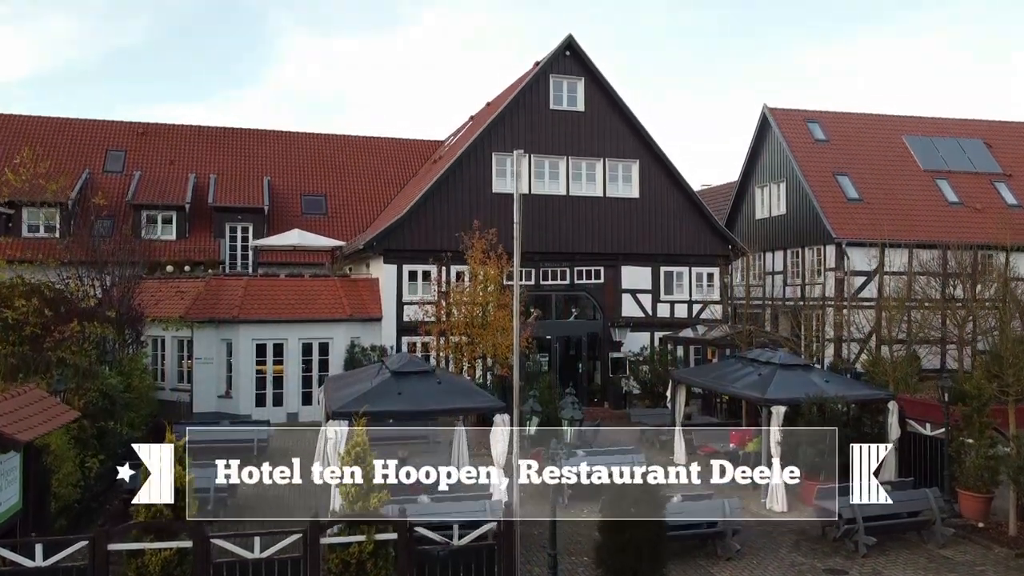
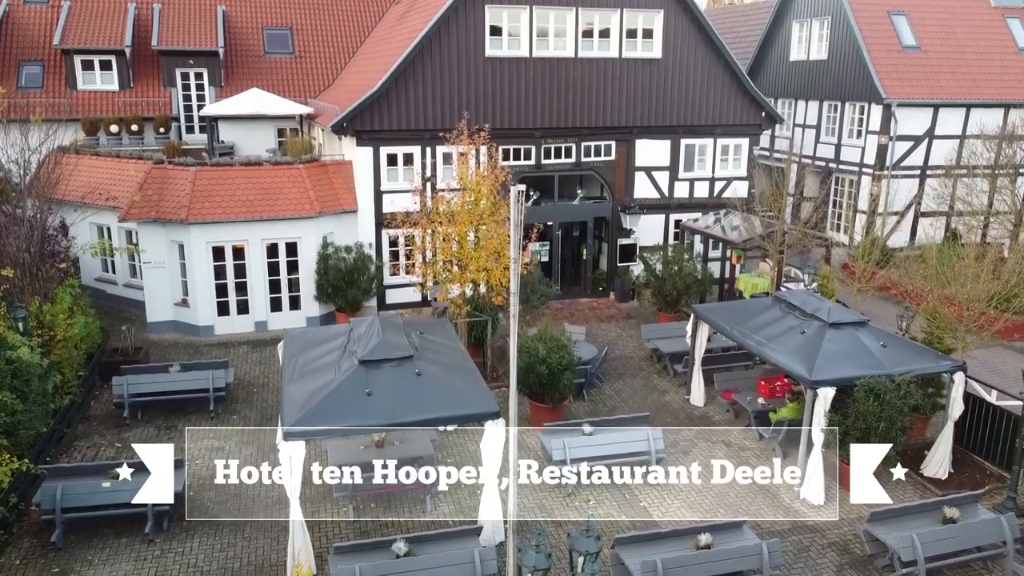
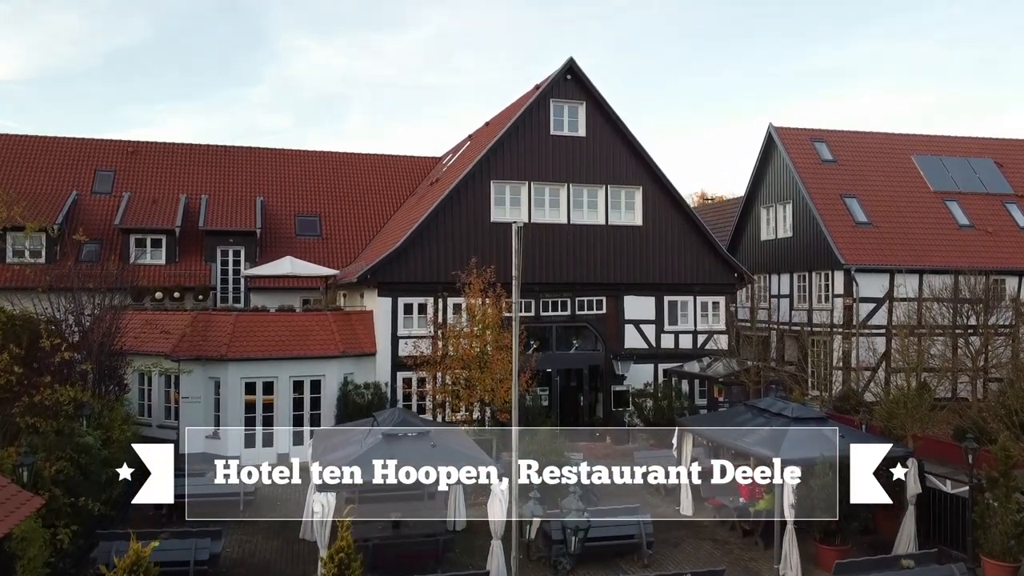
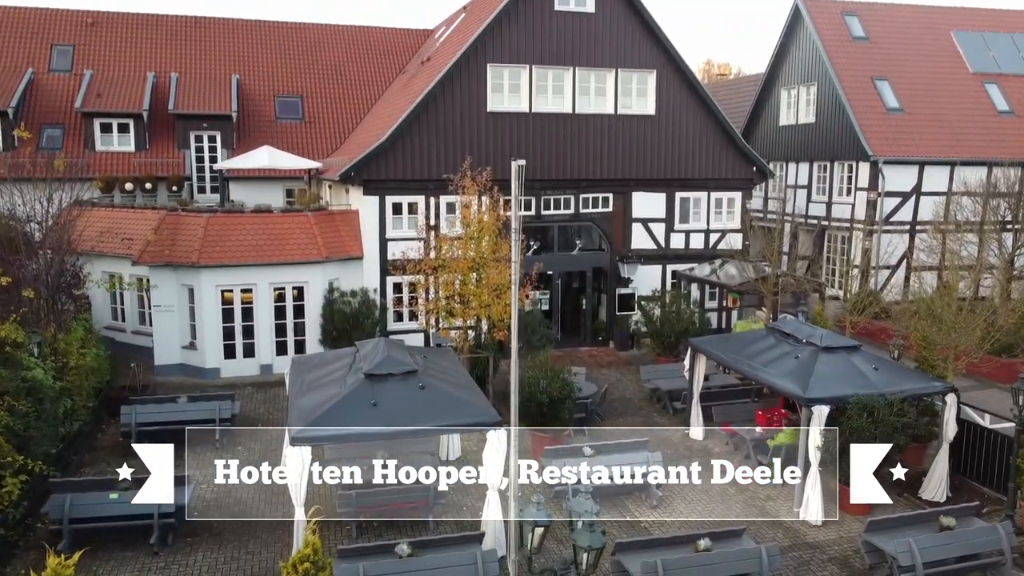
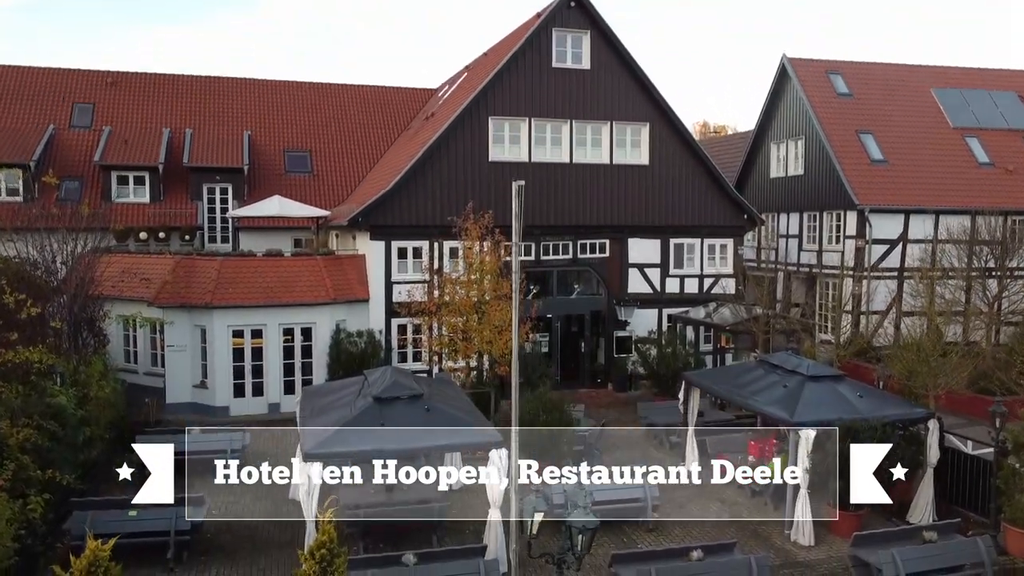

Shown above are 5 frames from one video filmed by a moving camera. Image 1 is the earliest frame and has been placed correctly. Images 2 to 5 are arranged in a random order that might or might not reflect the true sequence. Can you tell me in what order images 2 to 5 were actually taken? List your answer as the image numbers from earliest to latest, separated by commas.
3, 5, 4, 2
